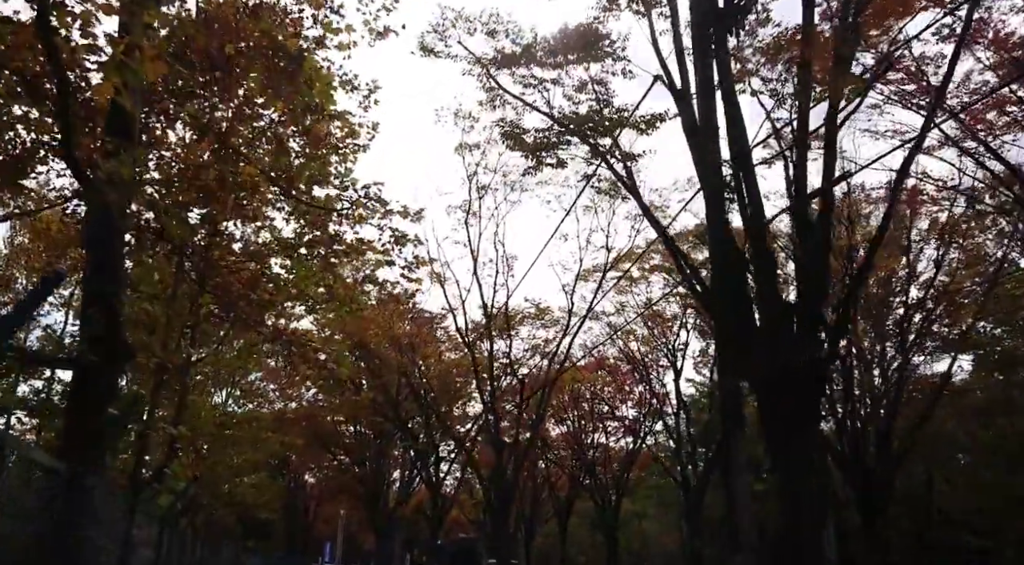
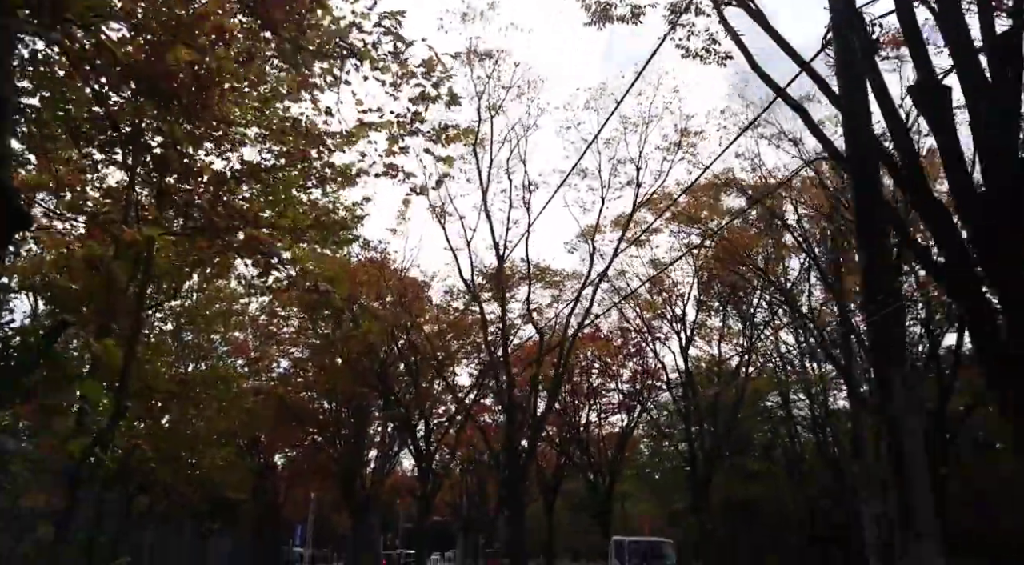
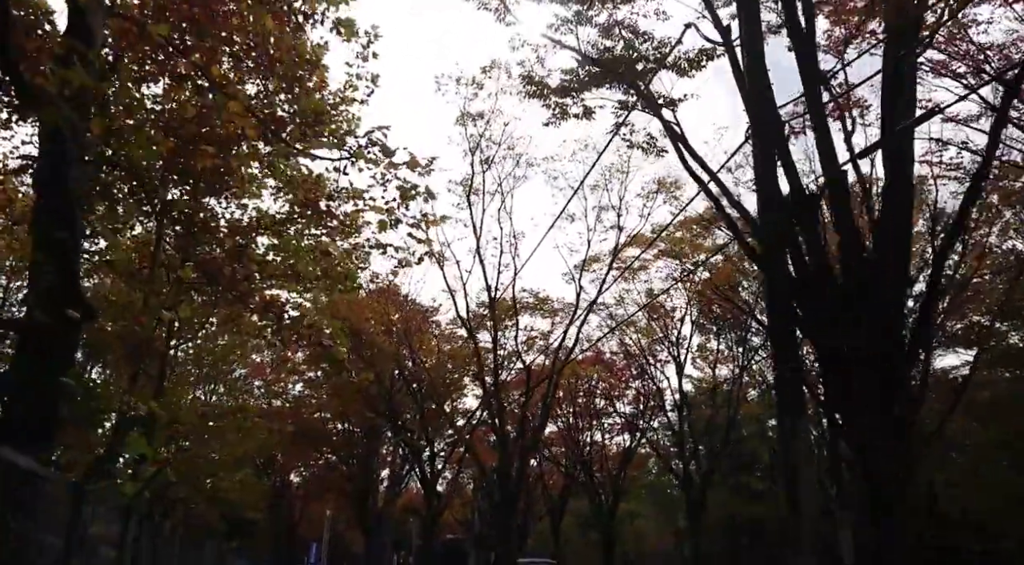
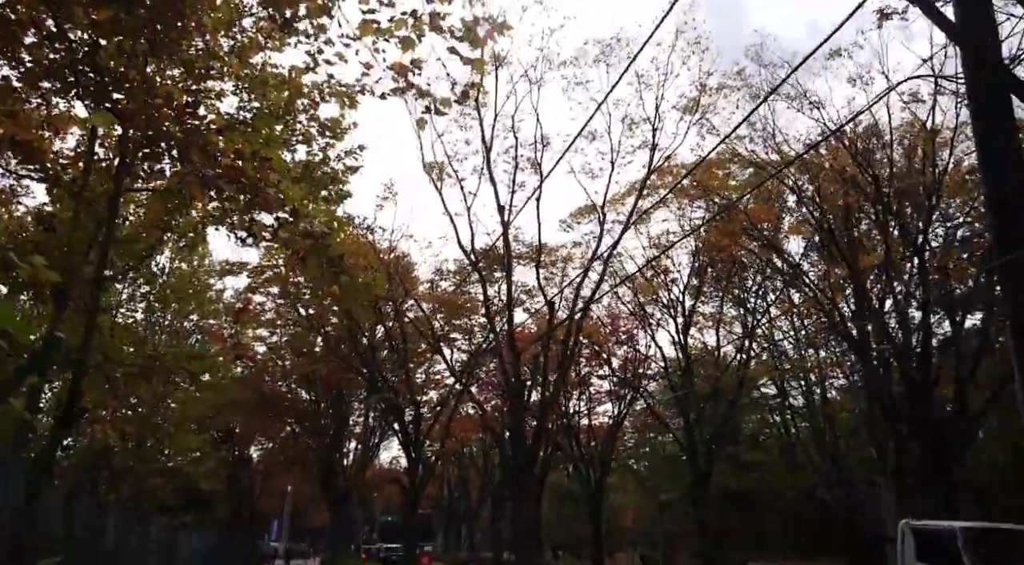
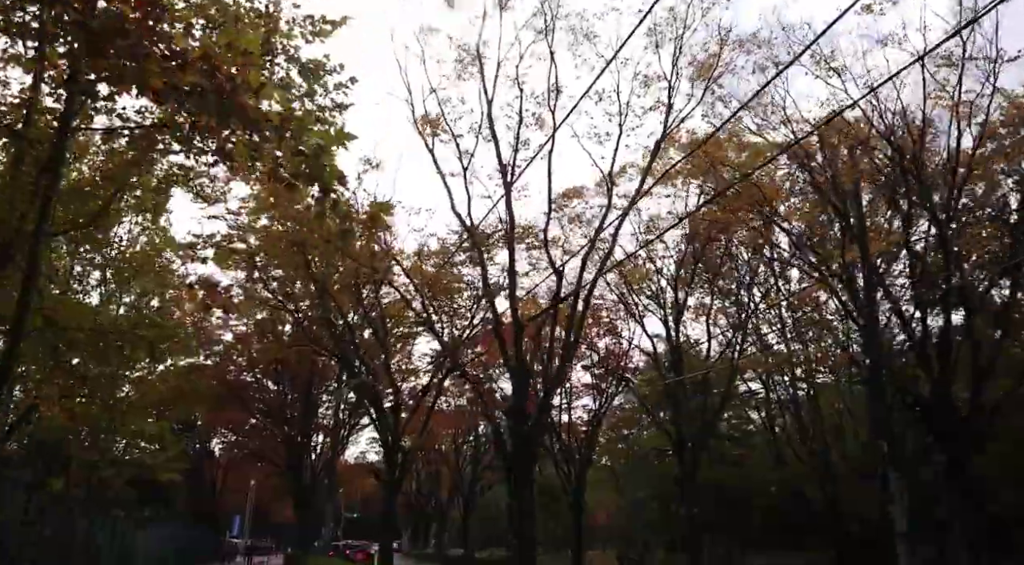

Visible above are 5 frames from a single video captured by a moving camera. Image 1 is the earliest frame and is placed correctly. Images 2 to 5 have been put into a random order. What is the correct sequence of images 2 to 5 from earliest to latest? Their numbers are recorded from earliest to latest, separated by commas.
3, 2, 4, 5
